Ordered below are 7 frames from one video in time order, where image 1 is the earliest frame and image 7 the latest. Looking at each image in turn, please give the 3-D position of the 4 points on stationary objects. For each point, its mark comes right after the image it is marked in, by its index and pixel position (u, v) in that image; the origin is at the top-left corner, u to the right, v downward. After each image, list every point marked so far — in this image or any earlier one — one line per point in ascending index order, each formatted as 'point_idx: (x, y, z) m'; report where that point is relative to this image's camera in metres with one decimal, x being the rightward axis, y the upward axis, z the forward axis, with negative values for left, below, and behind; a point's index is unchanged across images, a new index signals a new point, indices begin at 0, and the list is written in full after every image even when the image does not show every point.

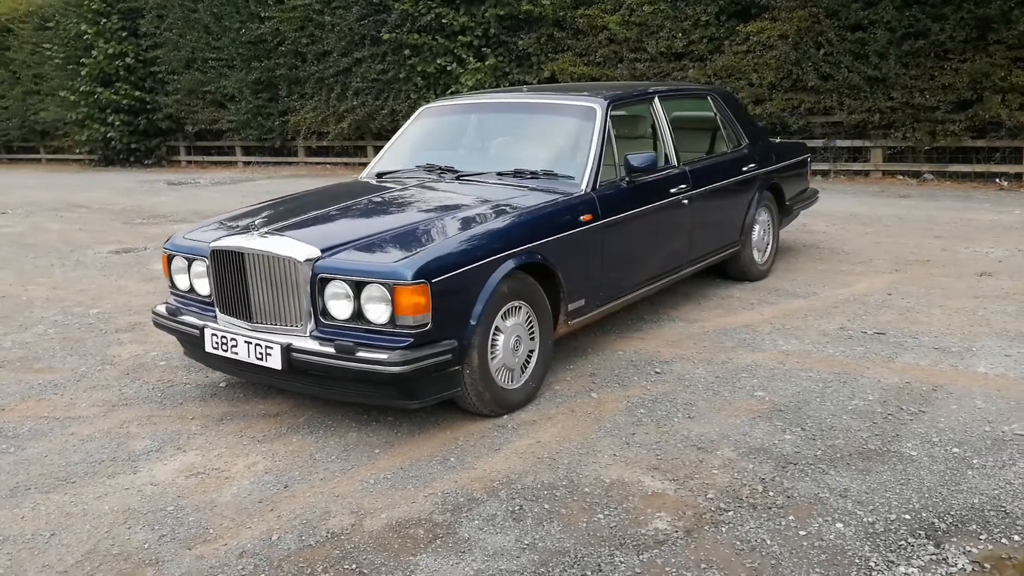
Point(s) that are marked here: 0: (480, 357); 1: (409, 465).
0: (-0.1, -0.3, +4.2) m
1: (-0.4, -0.7, +4.0) m
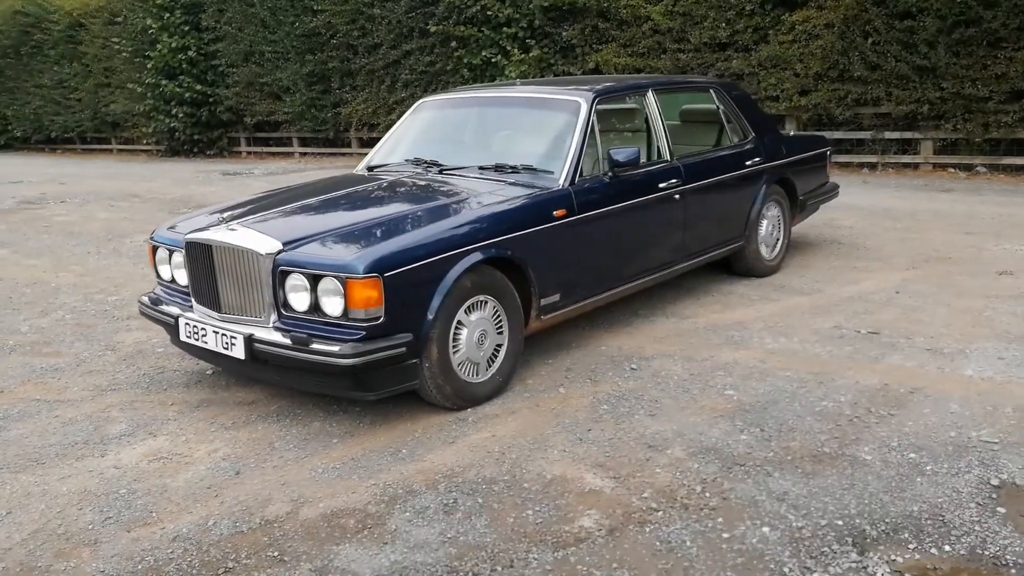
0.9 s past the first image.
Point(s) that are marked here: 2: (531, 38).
0: (-0.3, -0.3, +4.3) m
1: (-0.6, -0.7, +4.0) m
2: (+0.3, +3.7, +14.4) m
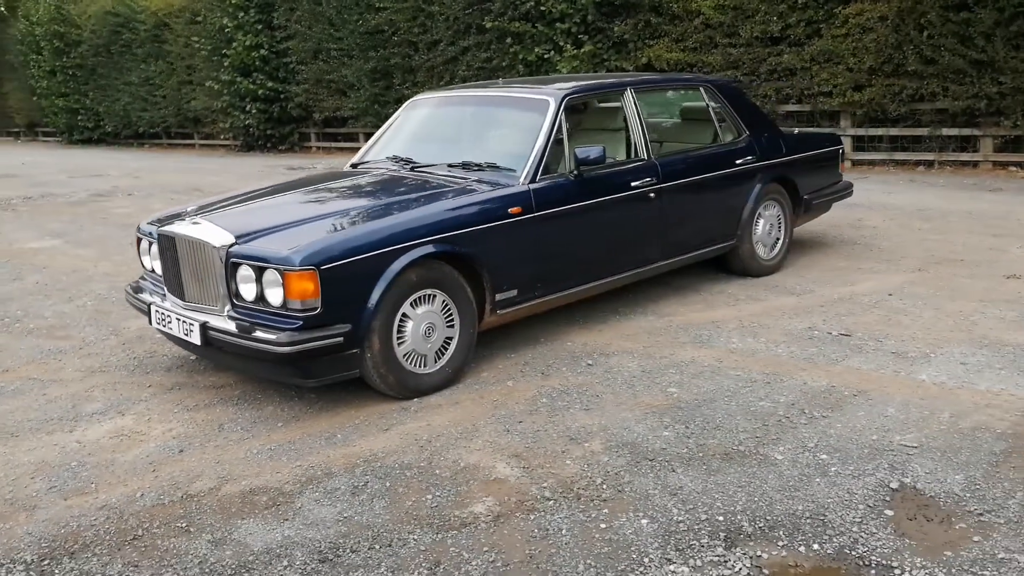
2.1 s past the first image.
0: (-0.6, -0.2, +4.5) m
1: (-0.9, -0.7, +4.3) m
2: (+1.1, +3.8, +14.5) m
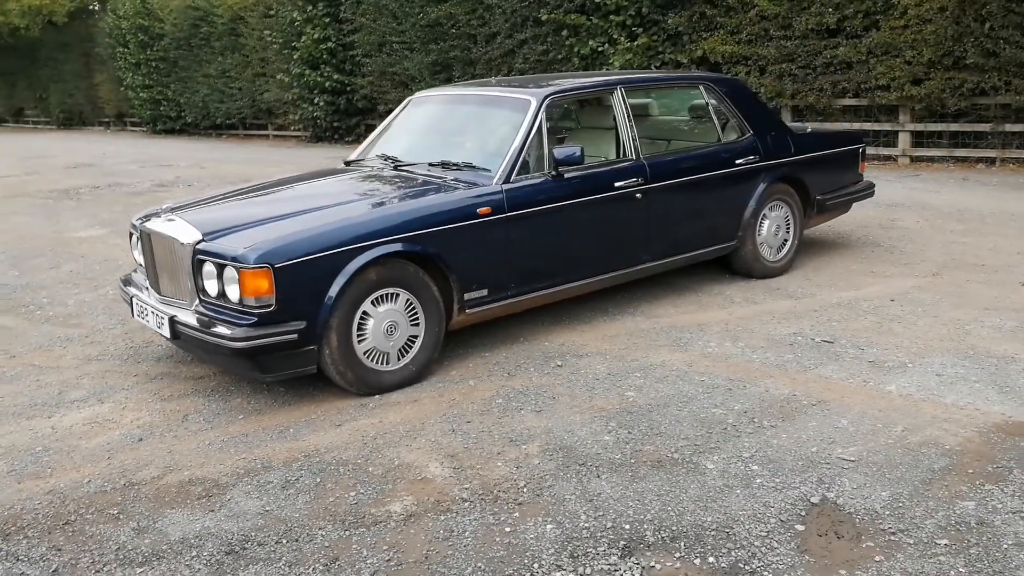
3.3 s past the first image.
0: (-0.8, -0.2, +4.6) m
1: (-1.2, -0.7, +4.4) m
2: (+1.9, +3.9, +14.3) m
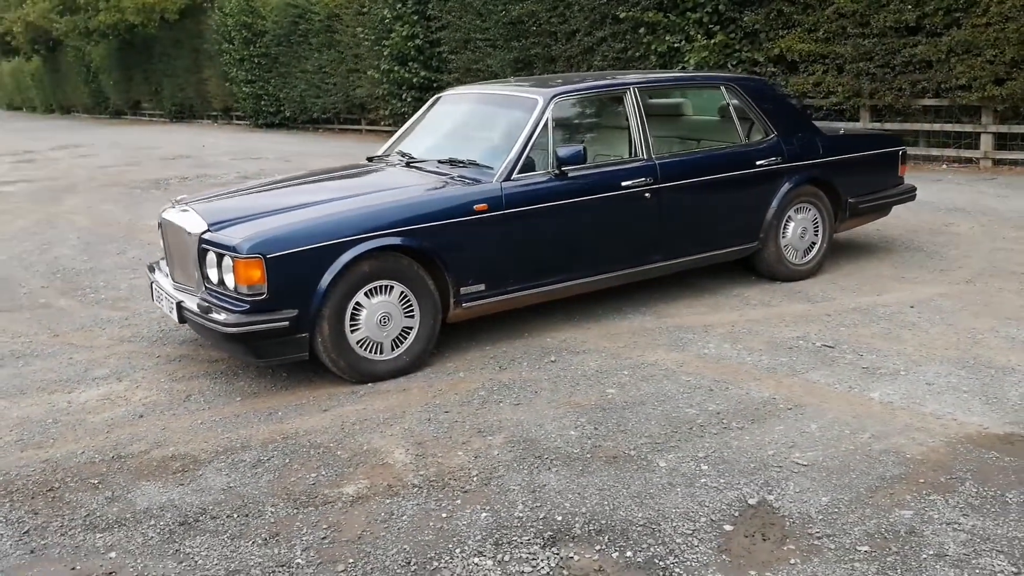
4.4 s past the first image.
0: (-0.9, -0.2, +4.8) m
1: (-1.3, -0.6, +4.7) m
2: (+3.0, +3.8, +14.2) m
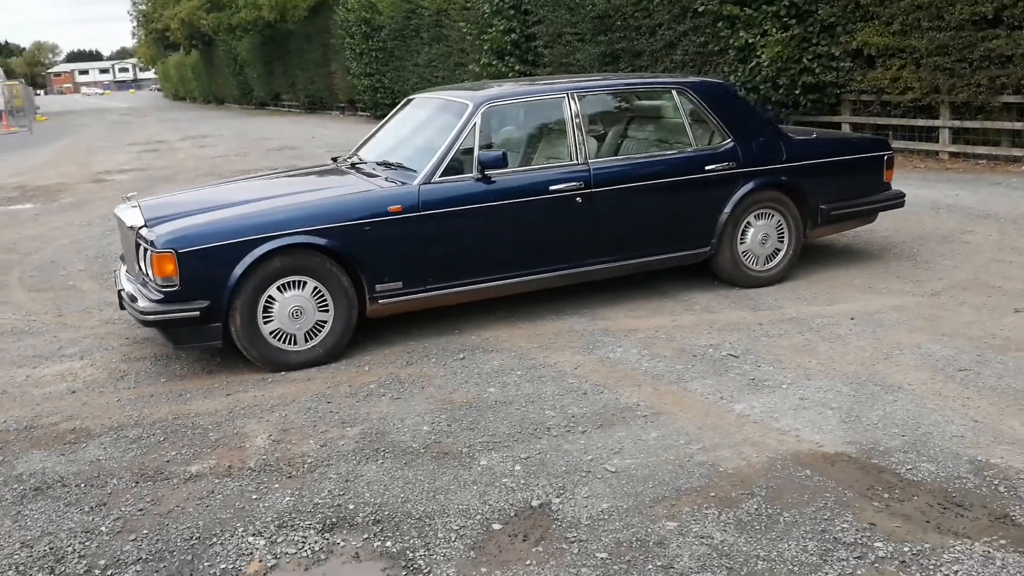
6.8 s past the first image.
0: (-1.4, -0.2, +5.2) m
1: (-1.9, -0.6, +5.1) m
2: (+4.0, +3.8, +13.8) m
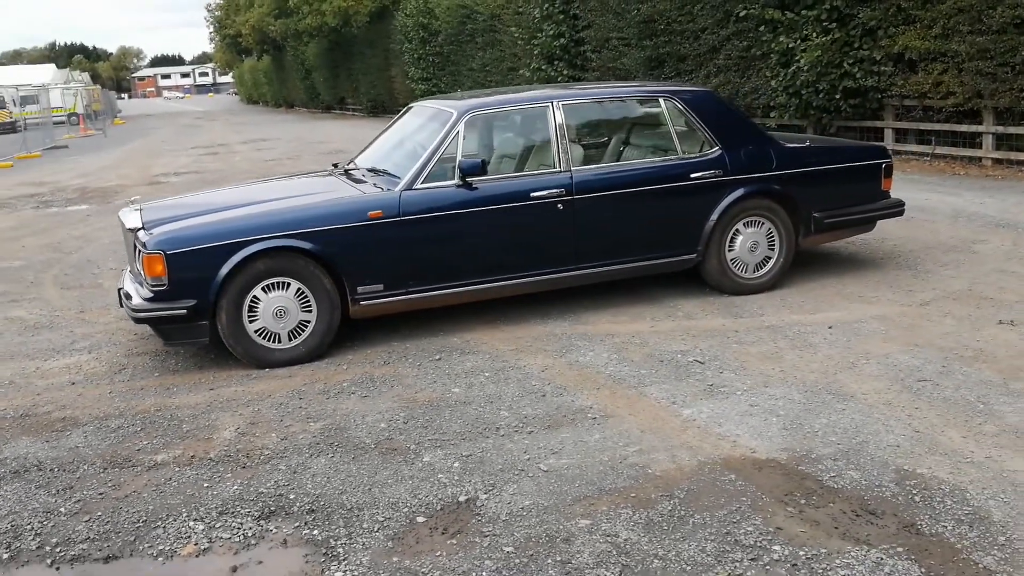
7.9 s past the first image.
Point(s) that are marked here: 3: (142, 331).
0: (-1.6, -0.2, +5.5) m
1: (-2.0, -0.5, +5.4) m
2: (+4.5, +3.7, +13.6) m
3: (-2.5, -0.3, +6.6) m
